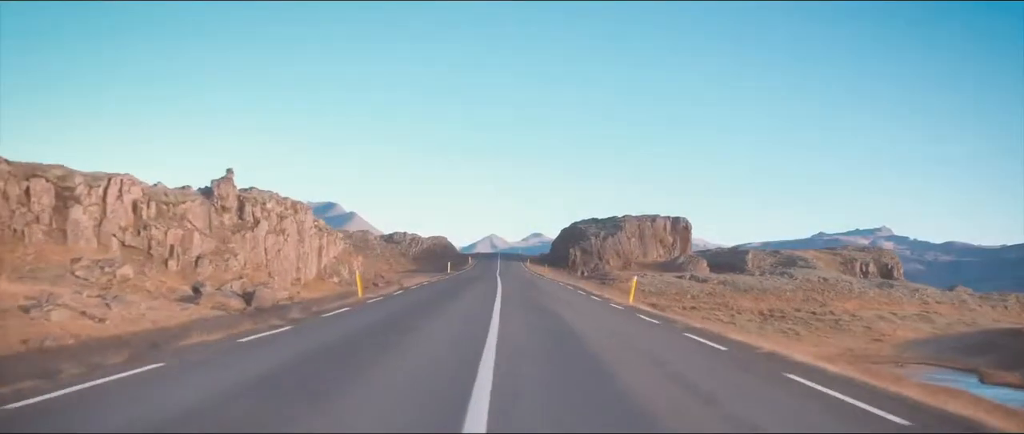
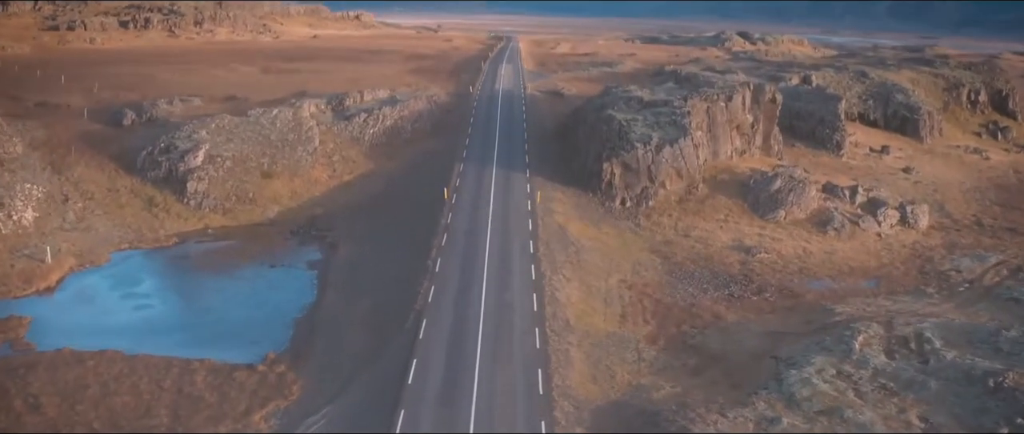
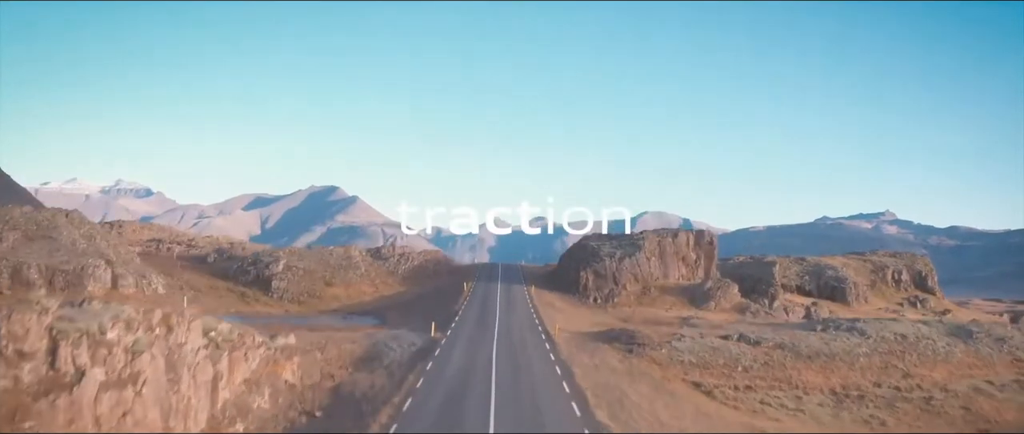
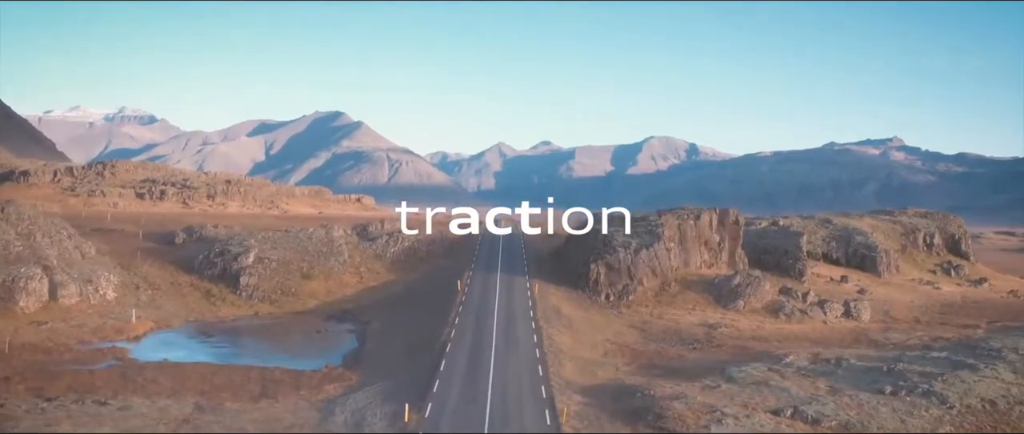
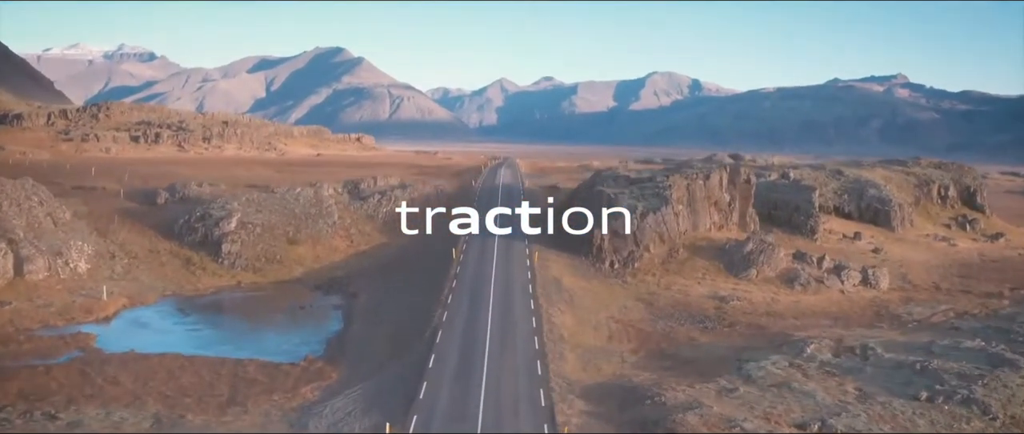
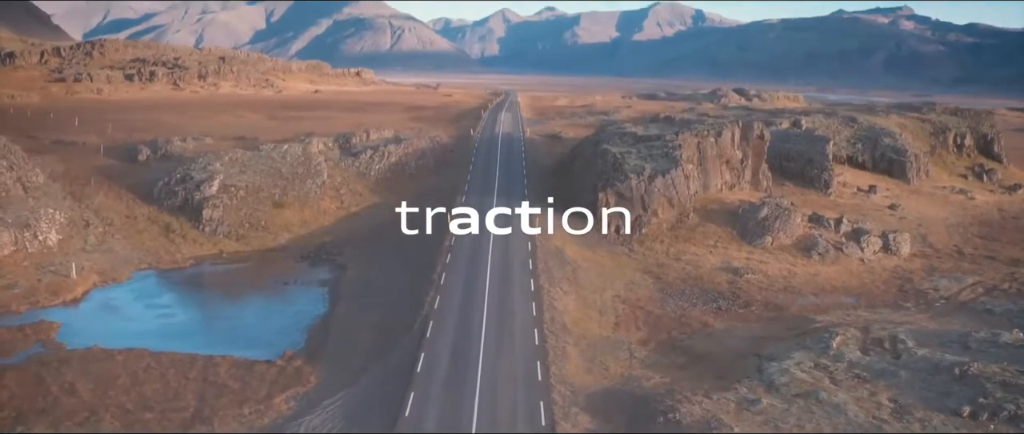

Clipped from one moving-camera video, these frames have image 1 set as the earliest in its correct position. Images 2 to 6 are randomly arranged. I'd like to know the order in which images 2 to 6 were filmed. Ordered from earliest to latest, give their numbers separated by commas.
3, 4, 5, 6, 2
